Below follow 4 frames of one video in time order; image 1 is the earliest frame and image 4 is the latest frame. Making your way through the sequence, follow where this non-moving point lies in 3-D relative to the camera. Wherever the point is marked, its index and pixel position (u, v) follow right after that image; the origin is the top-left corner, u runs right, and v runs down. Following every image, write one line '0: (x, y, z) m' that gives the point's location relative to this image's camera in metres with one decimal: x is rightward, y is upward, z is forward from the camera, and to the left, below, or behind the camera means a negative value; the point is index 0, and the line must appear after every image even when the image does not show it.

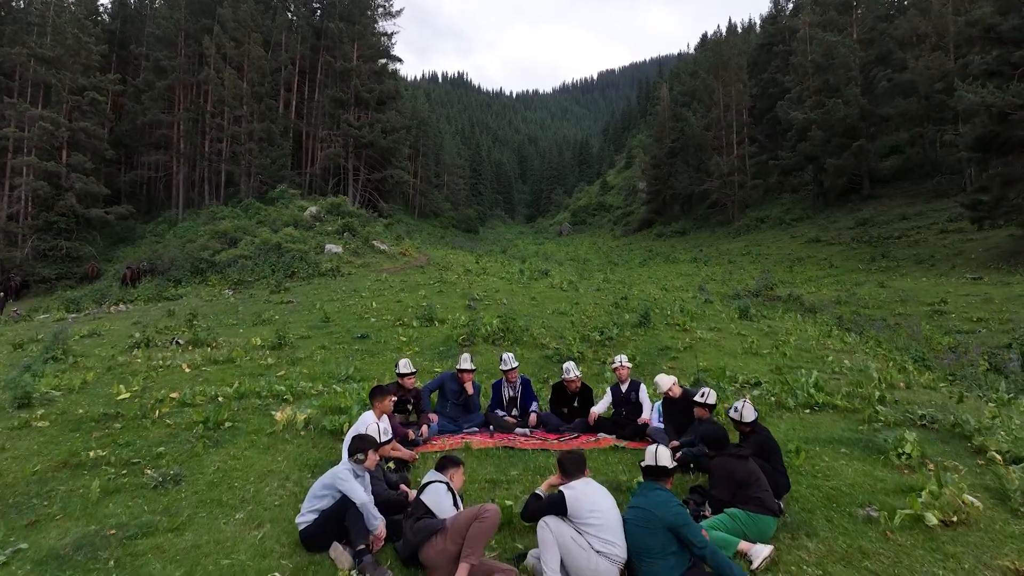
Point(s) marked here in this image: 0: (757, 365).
0: (+3.6, -1.2, +9.2) m
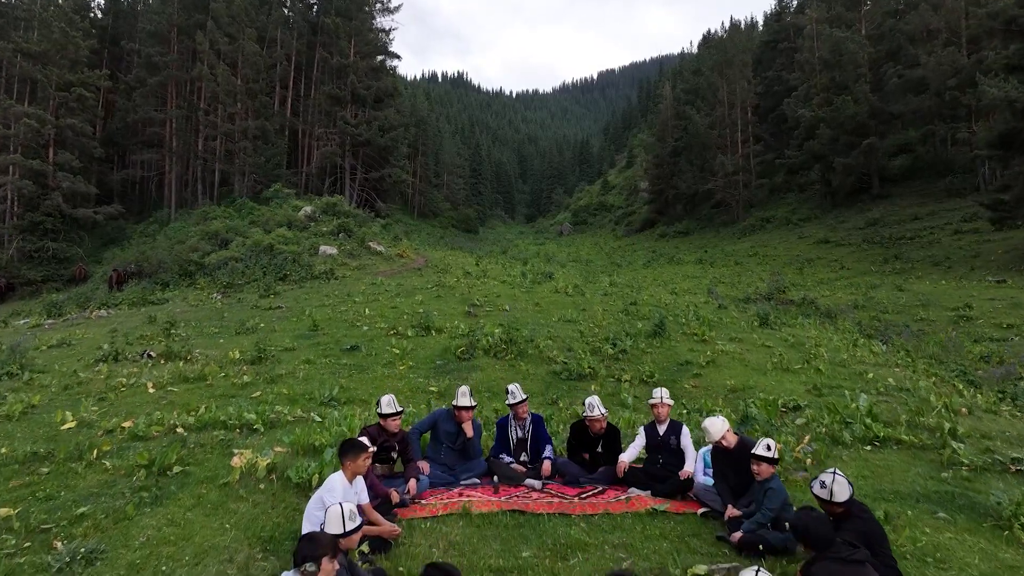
0: (+3.7, -1.3, +8.2) m
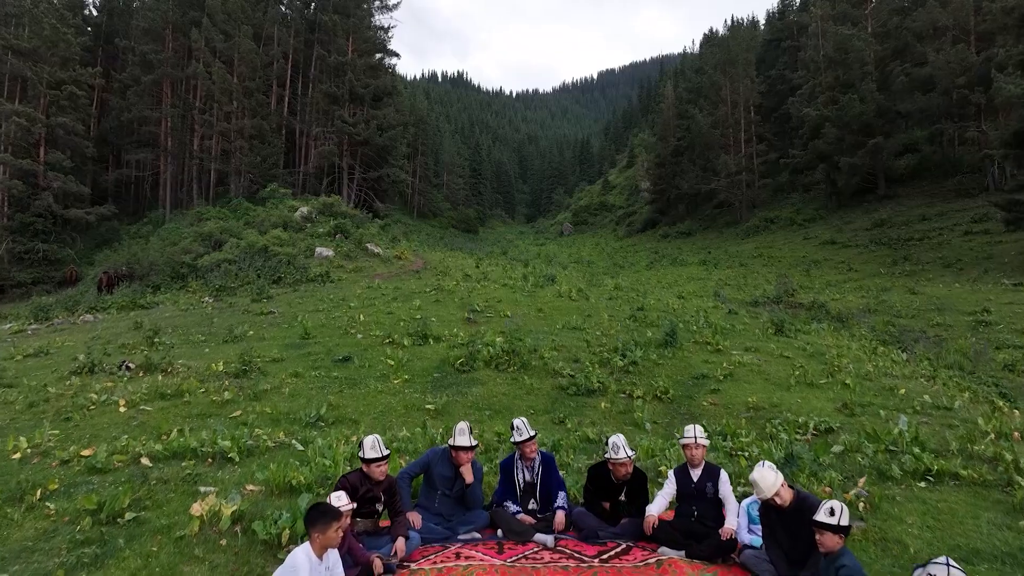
0: (+3.7, -1.4, +7.6) m
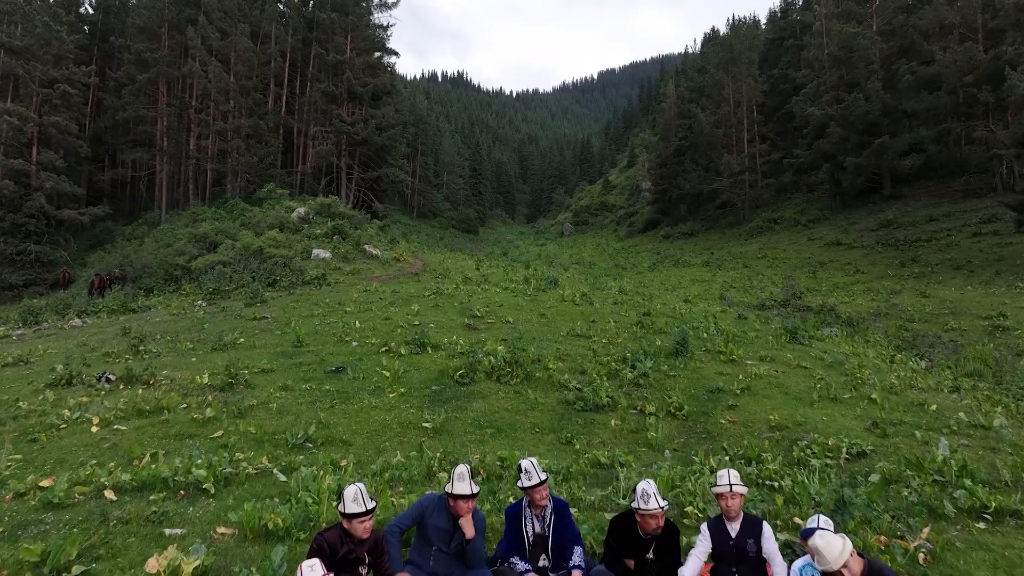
0: (+3.8, -1.5, +7.0) m
